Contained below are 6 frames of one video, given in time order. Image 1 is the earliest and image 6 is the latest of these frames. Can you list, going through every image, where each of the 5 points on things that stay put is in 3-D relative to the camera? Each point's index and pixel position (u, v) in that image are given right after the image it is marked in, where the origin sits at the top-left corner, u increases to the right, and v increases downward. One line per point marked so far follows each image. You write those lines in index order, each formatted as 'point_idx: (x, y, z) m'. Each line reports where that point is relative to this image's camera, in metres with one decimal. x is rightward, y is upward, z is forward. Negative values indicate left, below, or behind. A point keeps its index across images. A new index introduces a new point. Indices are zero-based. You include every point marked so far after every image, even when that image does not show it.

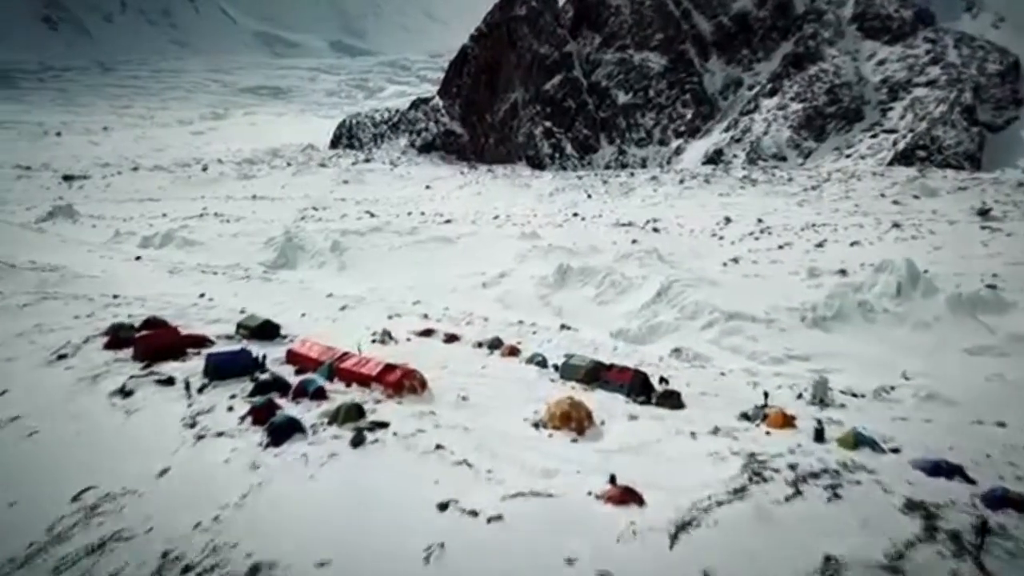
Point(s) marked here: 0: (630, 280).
0: (+2.3, +0.2, +15.5) m
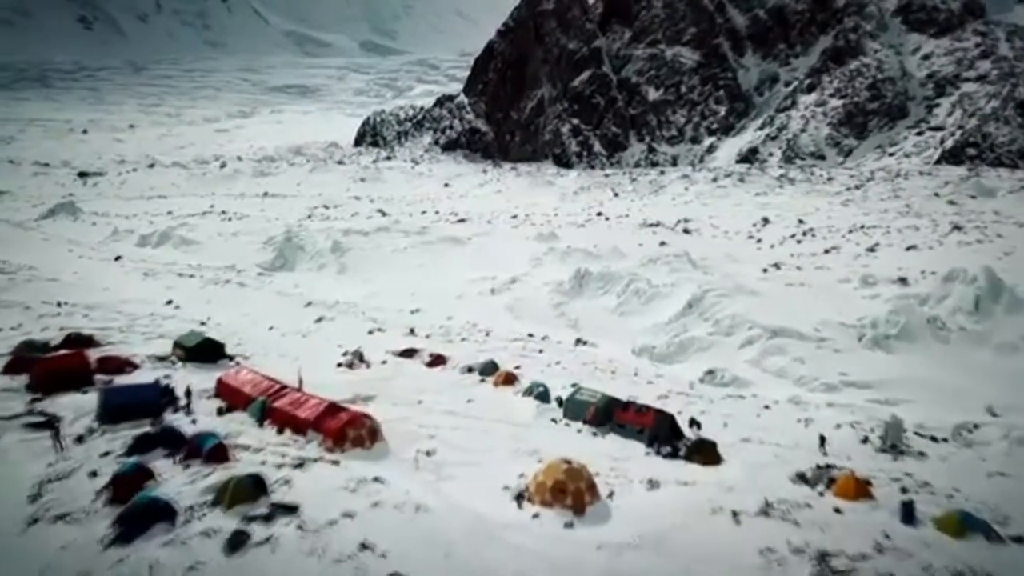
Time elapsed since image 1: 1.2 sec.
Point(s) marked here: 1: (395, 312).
0: (+2.5, 0.0, +13.6) m
1: (-2.1, -0.4, +13.7) m
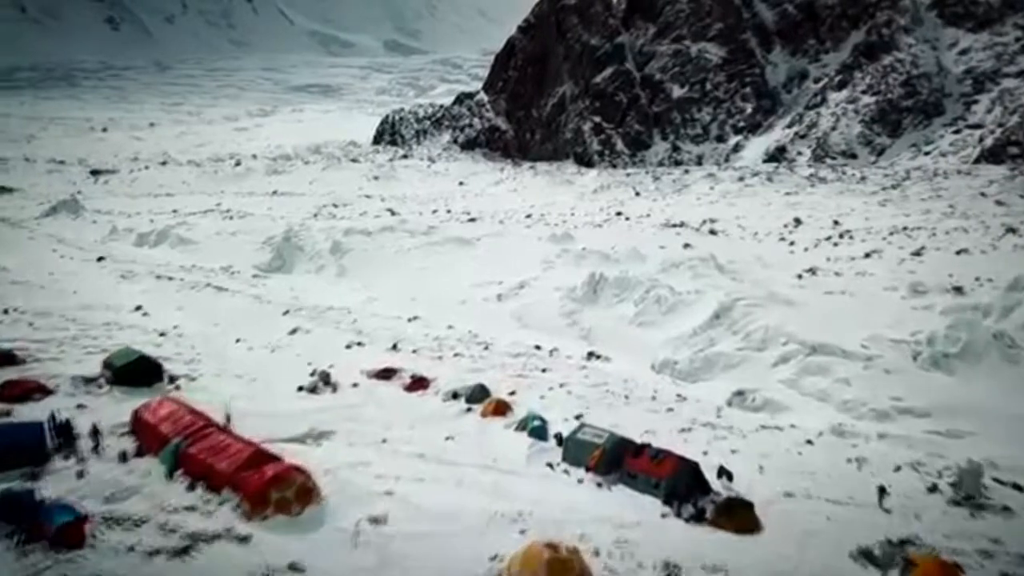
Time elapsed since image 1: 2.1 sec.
0: (+2.6, -0.1, +12.3) m
1: (-2.0, -0.5, +12.4) m
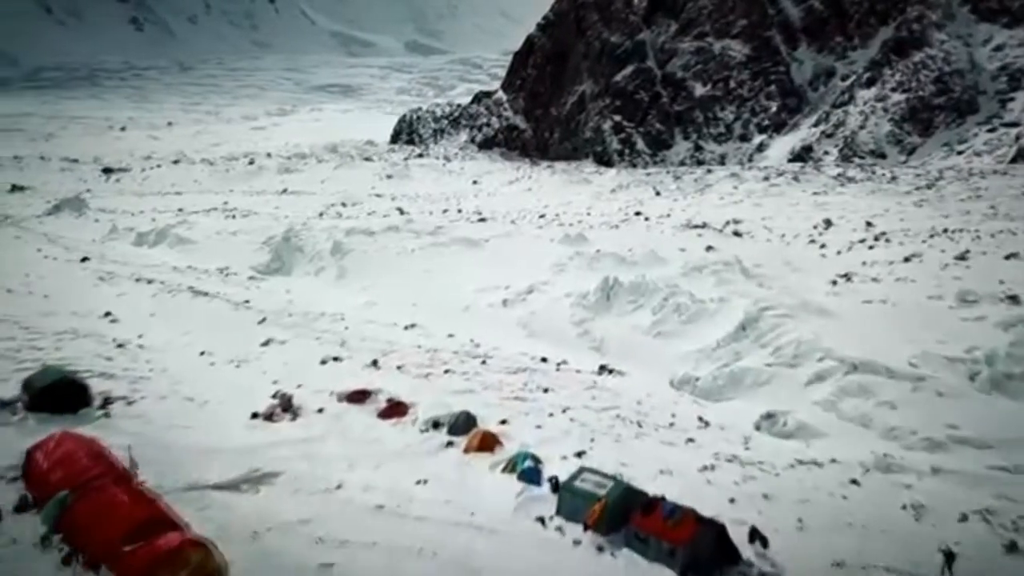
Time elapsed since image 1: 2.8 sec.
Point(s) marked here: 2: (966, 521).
0: (+2.7, -0.2, +11.2) m
1: (-1.9, -0.6, +11.5) m
2: (+3.4, -1.7, +5.9) m
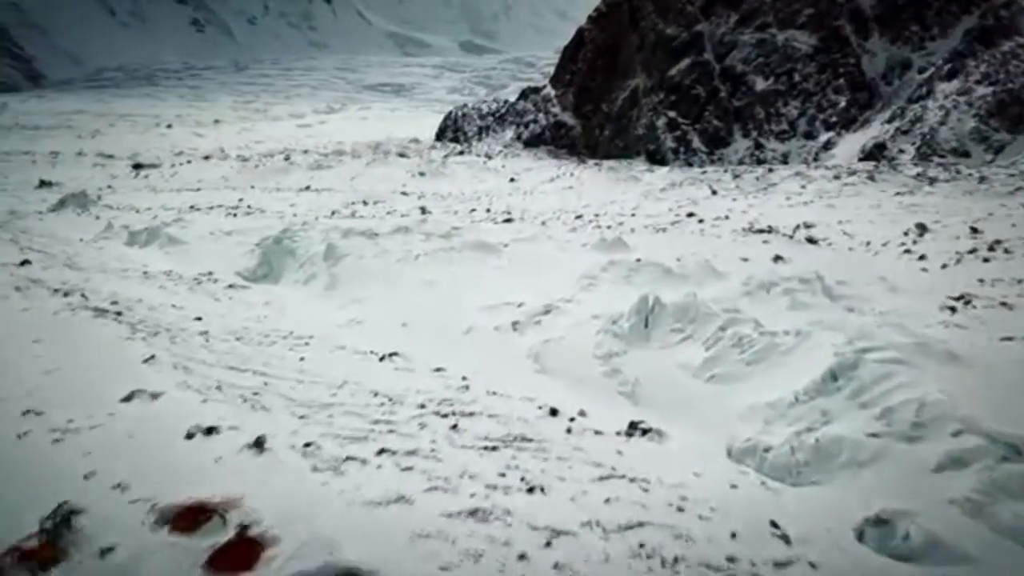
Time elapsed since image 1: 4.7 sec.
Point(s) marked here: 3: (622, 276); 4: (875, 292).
0: (+2.8, -0.5, +8.3) m
1: (-1.8, -0.8, +8.9) m
2: (+3.1, -2.0, +3.0) m
3: (+1.6, +0.2, +11.5) m
4: (+4.6, 0.0, +10.0) m
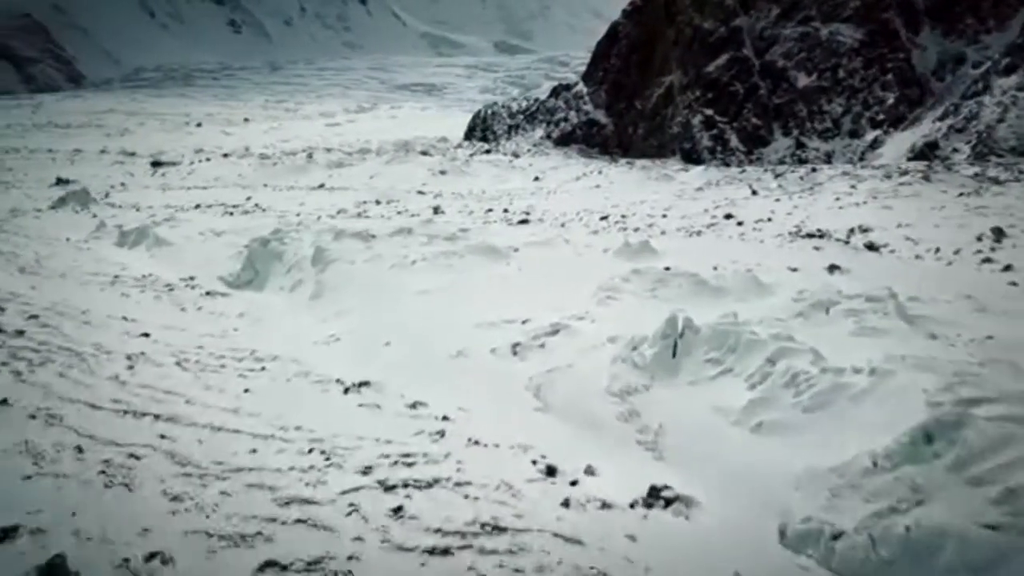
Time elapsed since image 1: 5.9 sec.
0: (+2.7, -0.7, +6.5) m
1: (-1.9, -0.9, +7.3) m
2: (+2.8, -2.2, +1.2) m
3: (+1.7, 0.0, +9.7) m
4: (+4.6, -0.2, +8.0) m
